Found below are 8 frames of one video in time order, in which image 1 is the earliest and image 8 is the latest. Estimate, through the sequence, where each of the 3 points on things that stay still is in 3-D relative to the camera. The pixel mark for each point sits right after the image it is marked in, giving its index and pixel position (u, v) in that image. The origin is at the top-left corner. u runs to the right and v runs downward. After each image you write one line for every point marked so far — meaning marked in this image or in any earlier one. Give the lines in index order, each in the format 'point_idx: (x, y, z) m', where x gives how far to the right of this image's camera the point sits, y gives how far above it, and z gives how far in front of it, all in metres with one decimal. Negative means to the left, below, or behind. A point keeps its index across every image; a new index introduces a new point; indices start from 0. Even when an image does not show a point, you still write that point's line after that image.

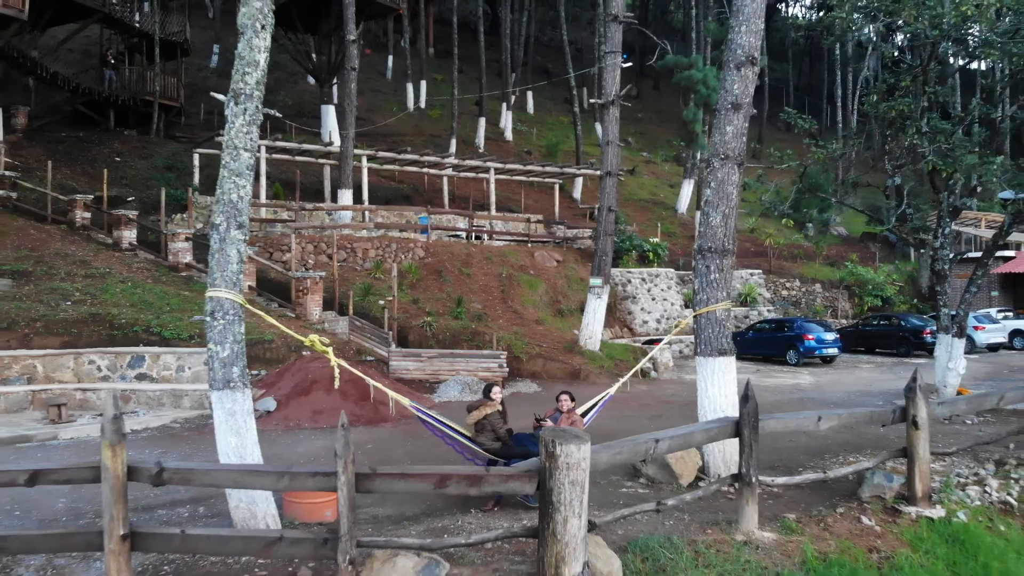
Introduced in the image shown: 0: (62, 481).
0: (-2.5, -1.1, +3.9) m
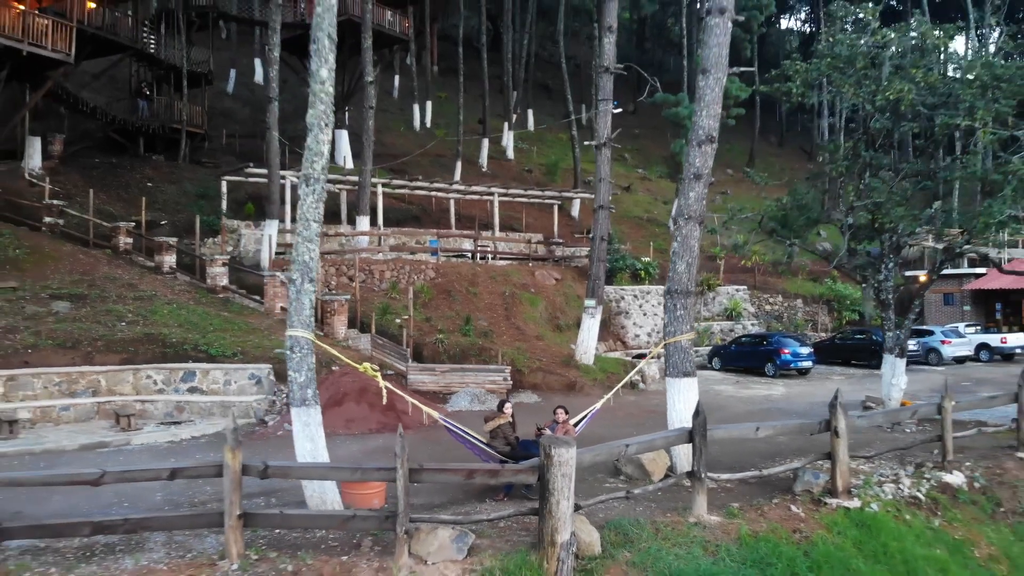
0: (-2.4, -1.4, +5.3) m
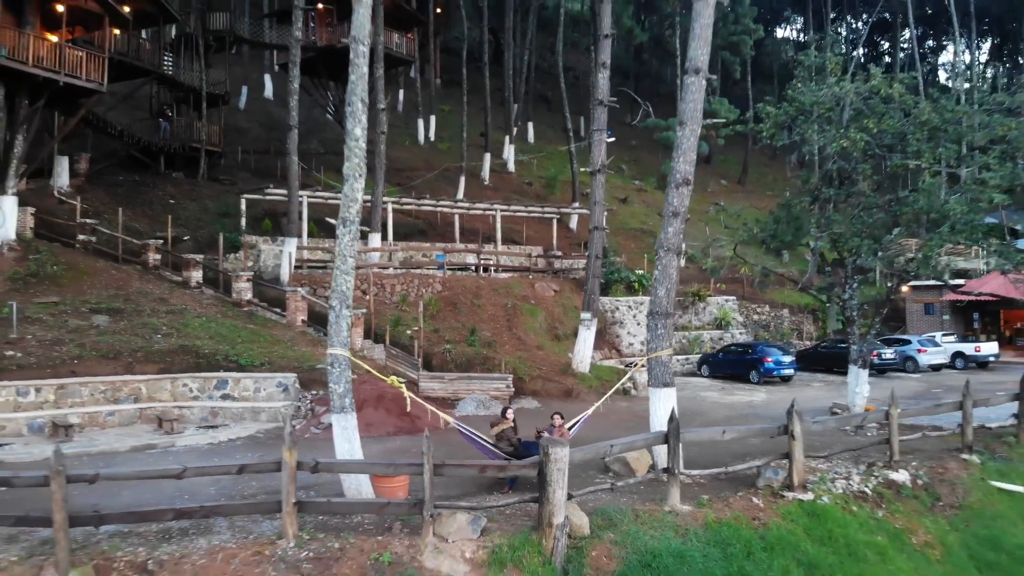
0: (-2.4, -1.7, +6.5) m
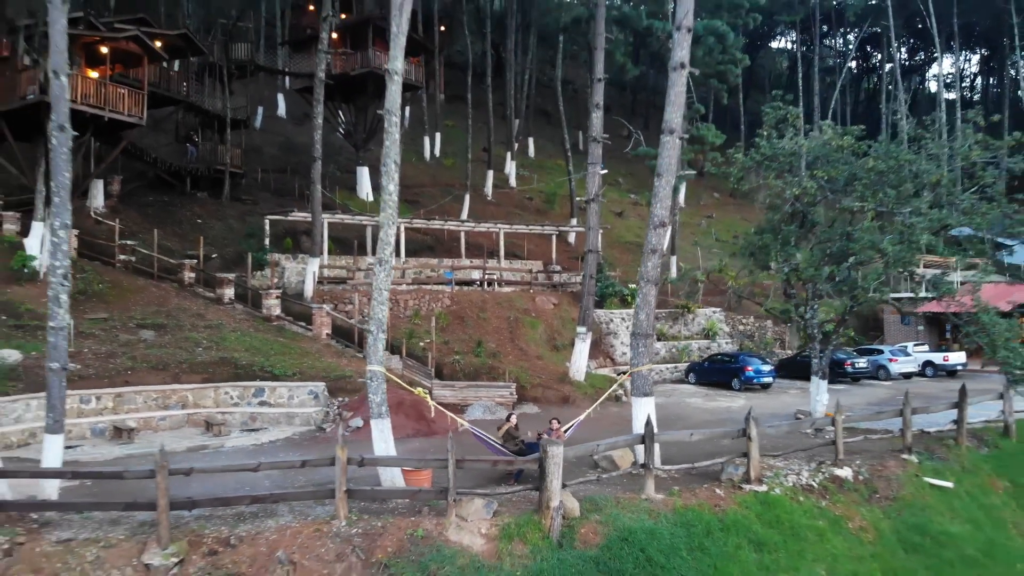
0: (-2.3, -2.1, +8.2) m
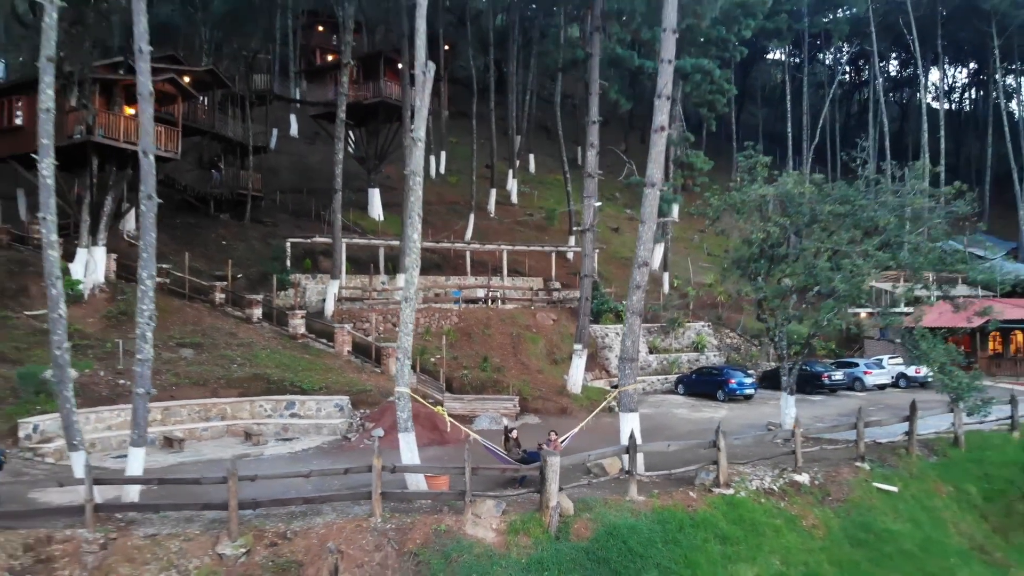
0: (-2.2, -2.6, +9.9) m
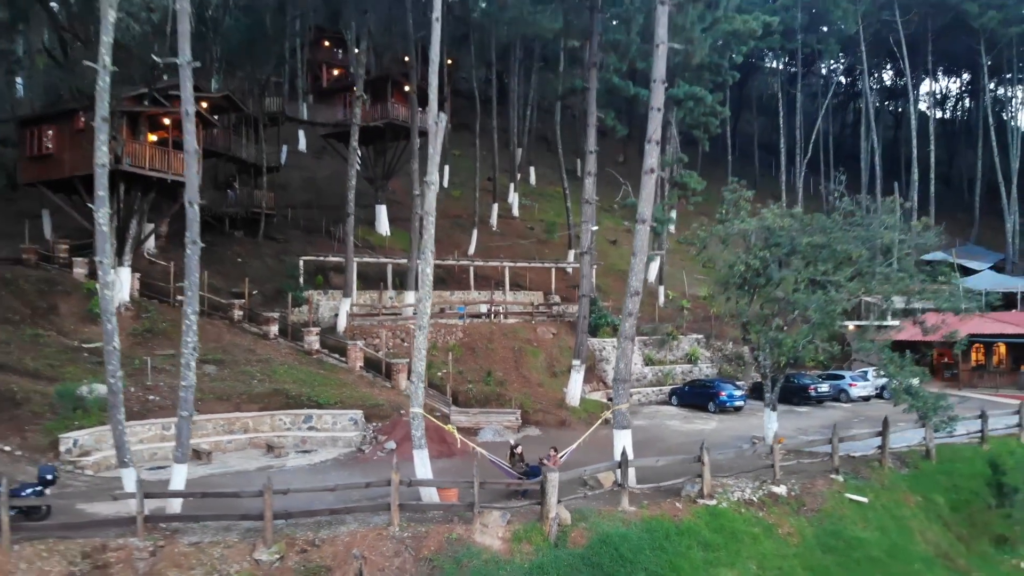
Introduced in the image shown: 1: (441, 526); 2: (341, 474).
0: (-2.2, -3.1, +11.1) m
1: (-1.1, -3.8, +11.0) m
2: (-3.6, -3.9, +14.5) m
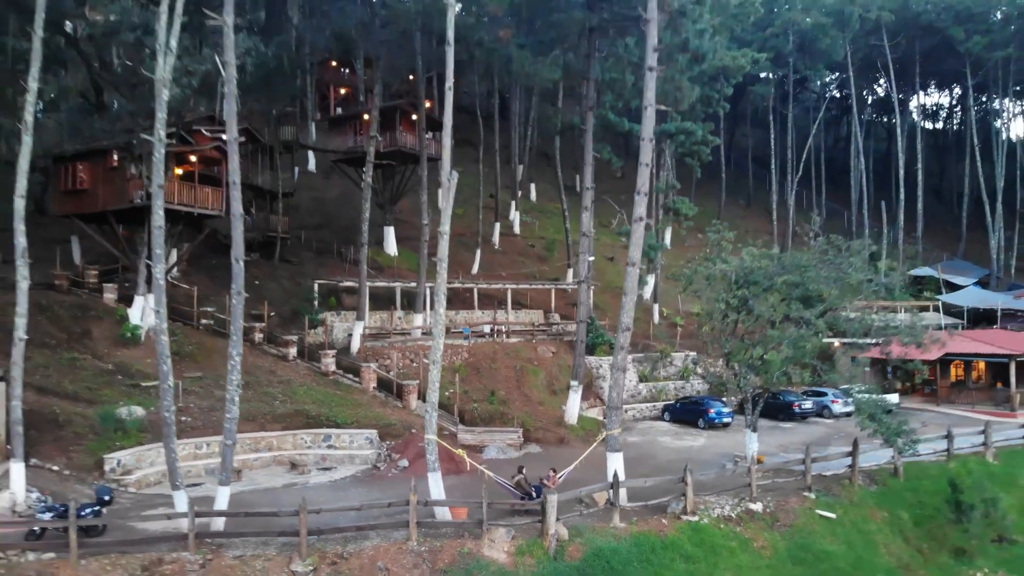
0: (-2.1, -3.9, +12.6) m
1: (-1.1, -4.6, +12.5) m
2: (-3.5, -4.7, +16.1) m
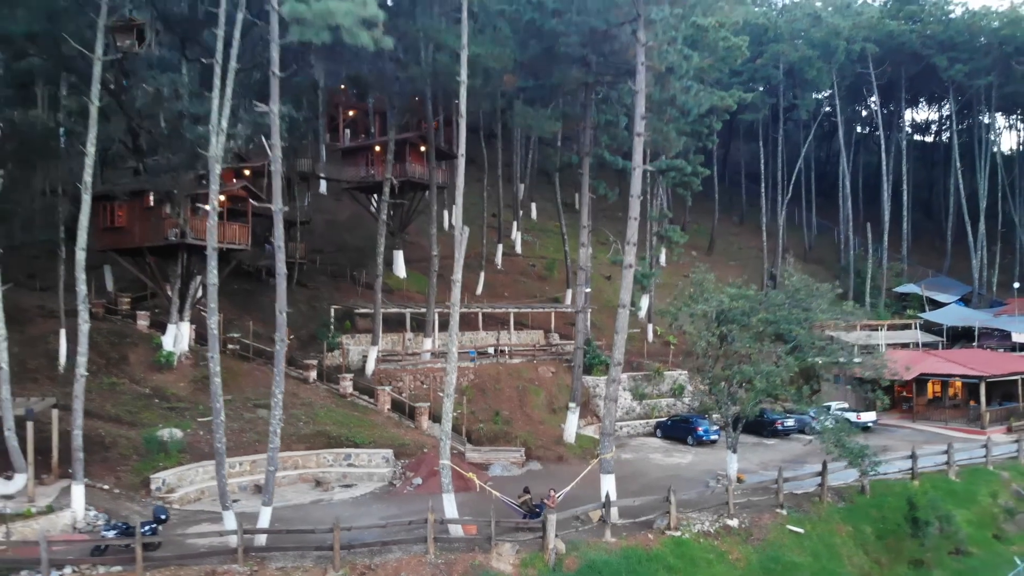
0: (-2.0, -4.9, +14.5) m
1: (-1.0, -5.5, +14.4) m
2: (-3.4, -5.6, +18.0) m
